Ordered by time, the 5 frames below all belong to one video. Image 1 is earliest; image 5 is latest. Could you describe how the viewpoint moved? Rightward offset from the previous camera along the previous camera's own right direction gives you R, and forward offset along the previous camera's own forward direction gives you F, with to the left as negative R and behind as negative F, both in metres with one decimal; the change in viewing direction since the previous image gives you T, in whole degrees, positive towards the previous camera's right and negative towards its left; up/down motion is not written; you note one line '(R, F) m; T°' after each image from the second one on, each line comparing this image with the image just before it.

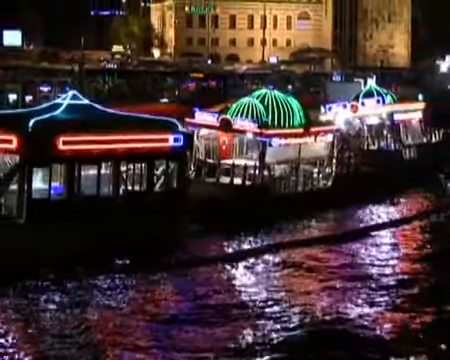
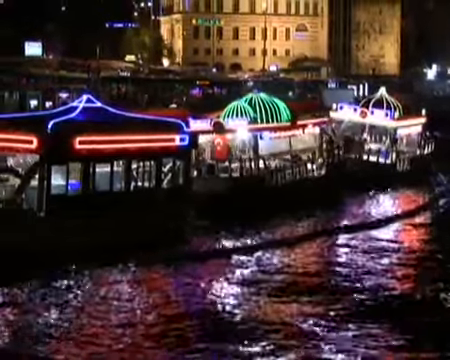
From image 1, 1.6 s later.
(+1.7, -2.0) m; -4°
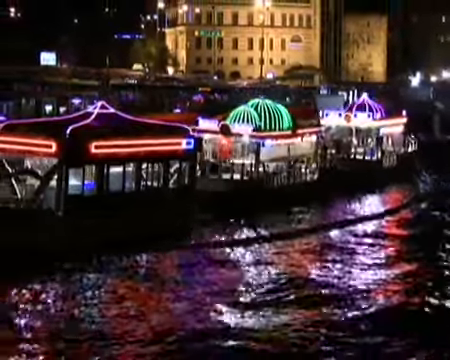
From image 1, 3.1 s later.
(0.0, -2.2) m; 0°
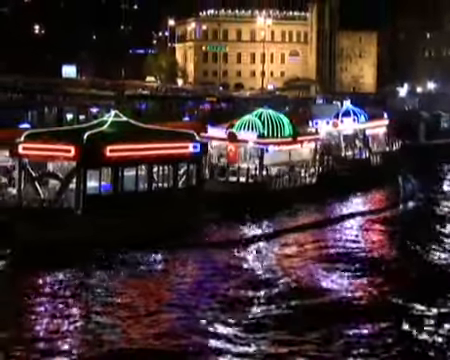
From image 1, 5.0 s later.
(+0.6, -2.8) m; -1°
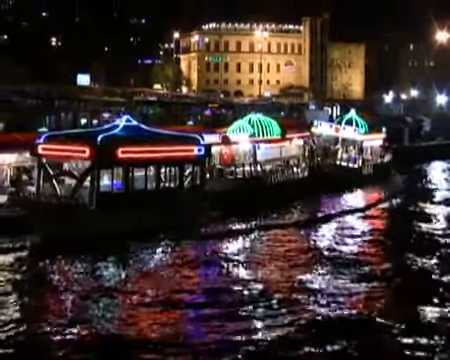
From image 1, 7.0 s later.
(+0.2, -2.9) m; 0°
